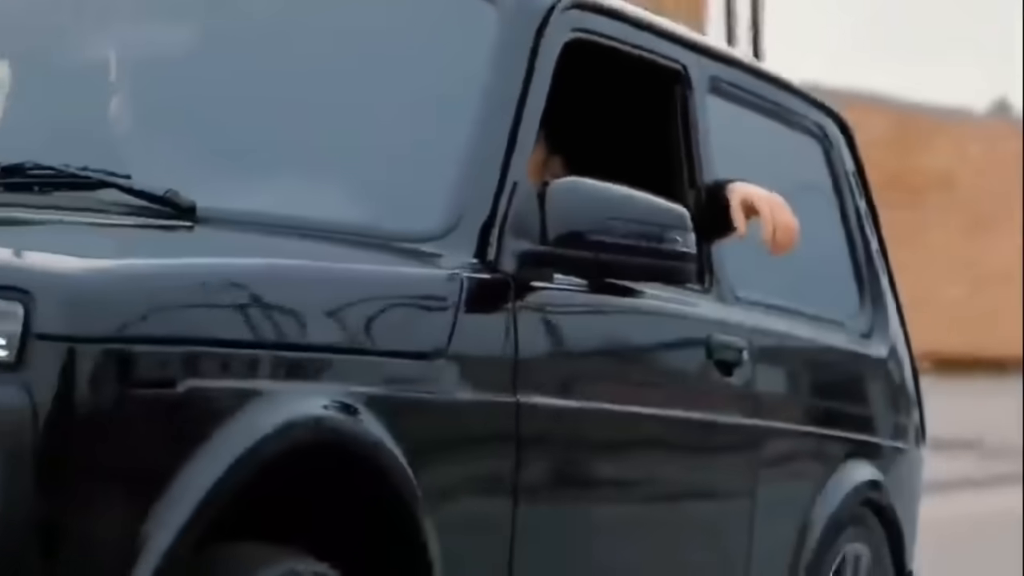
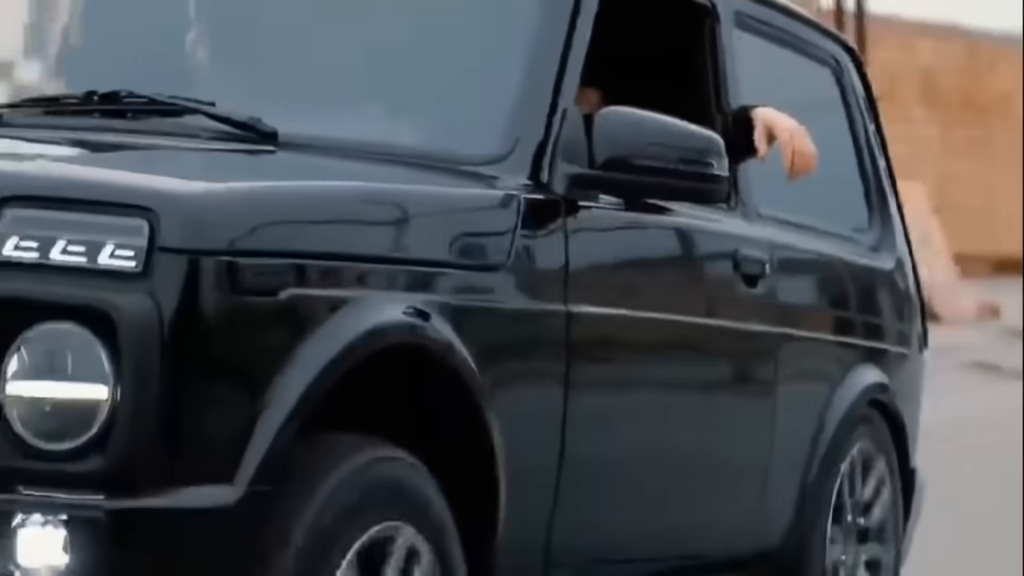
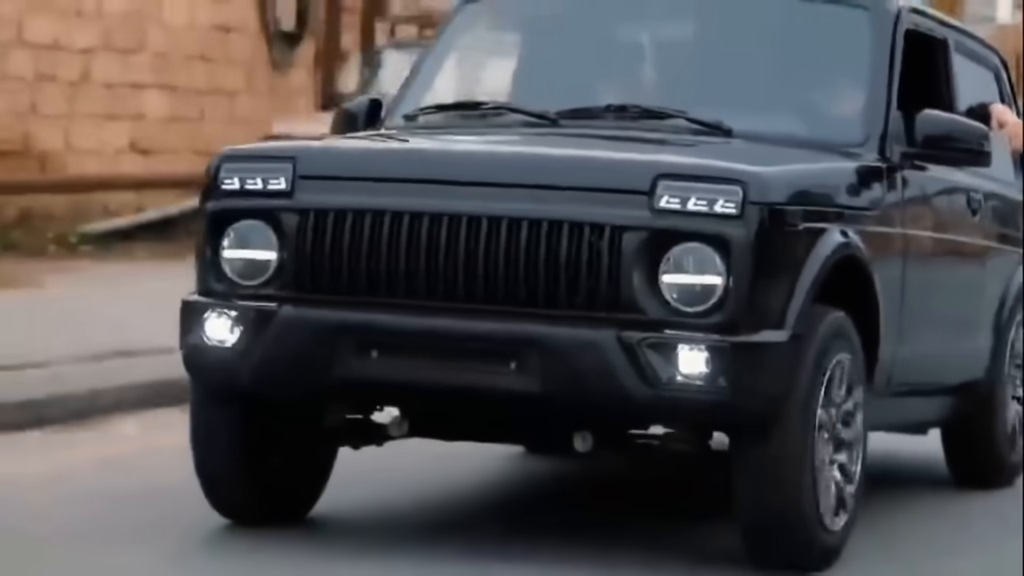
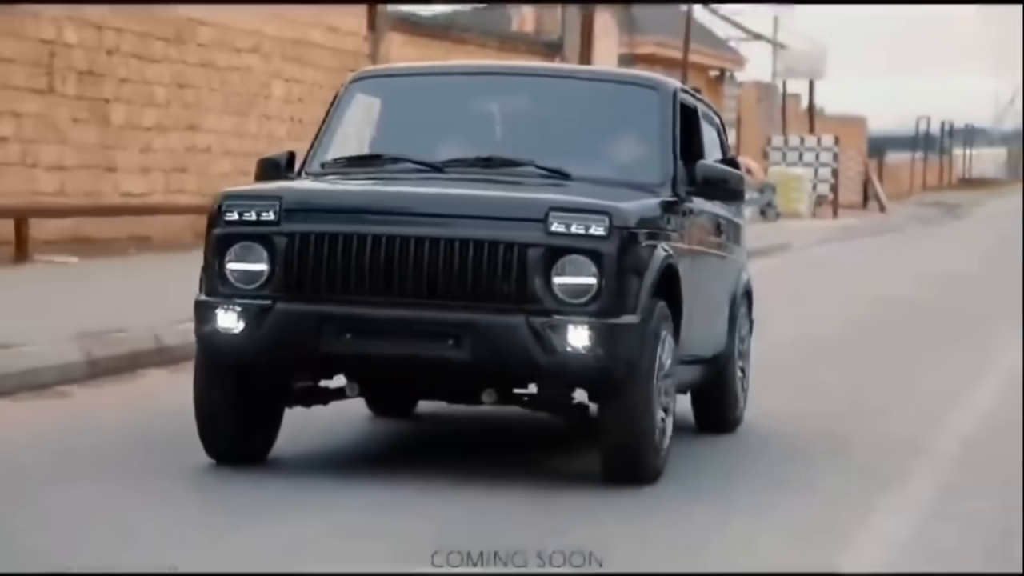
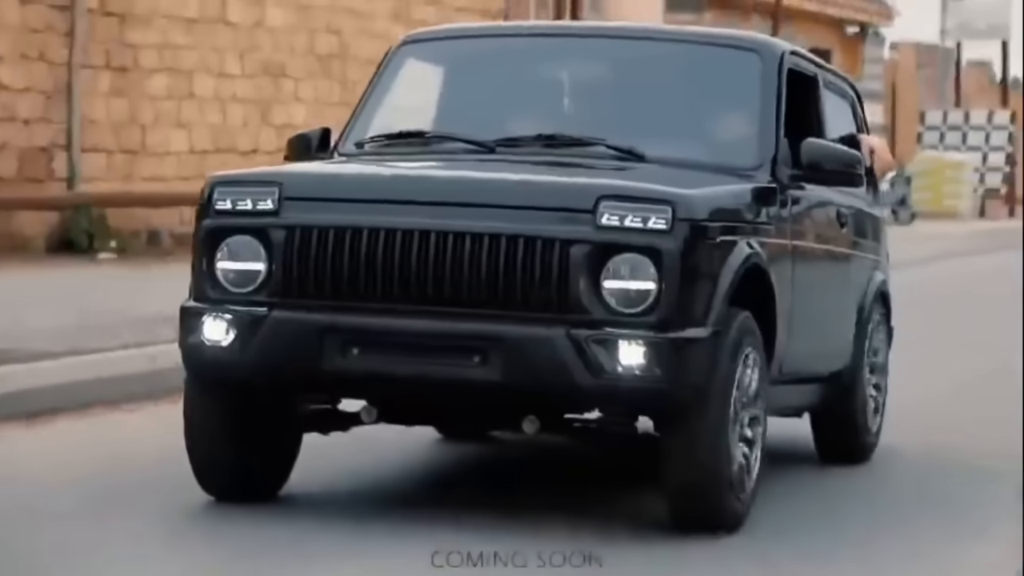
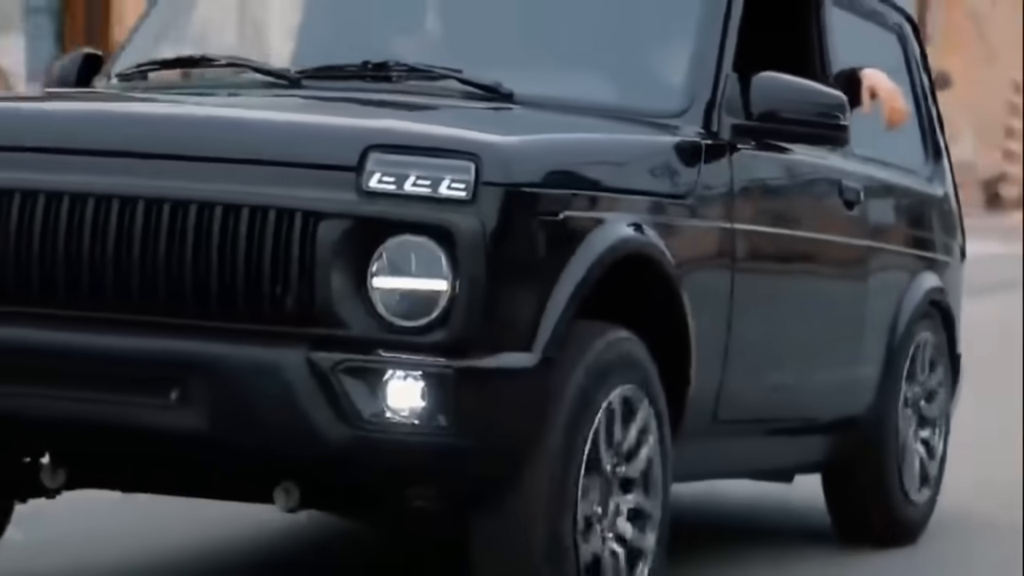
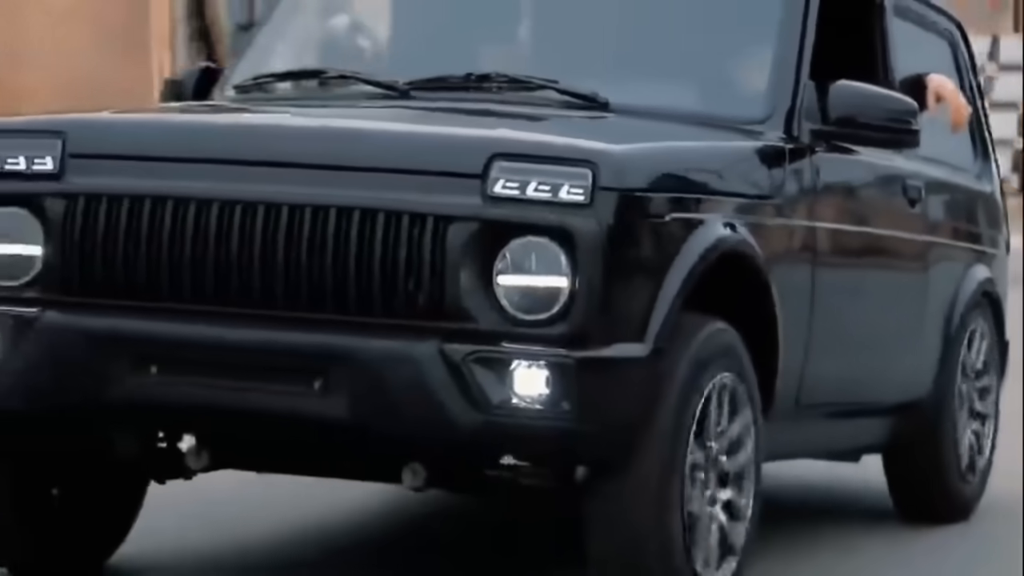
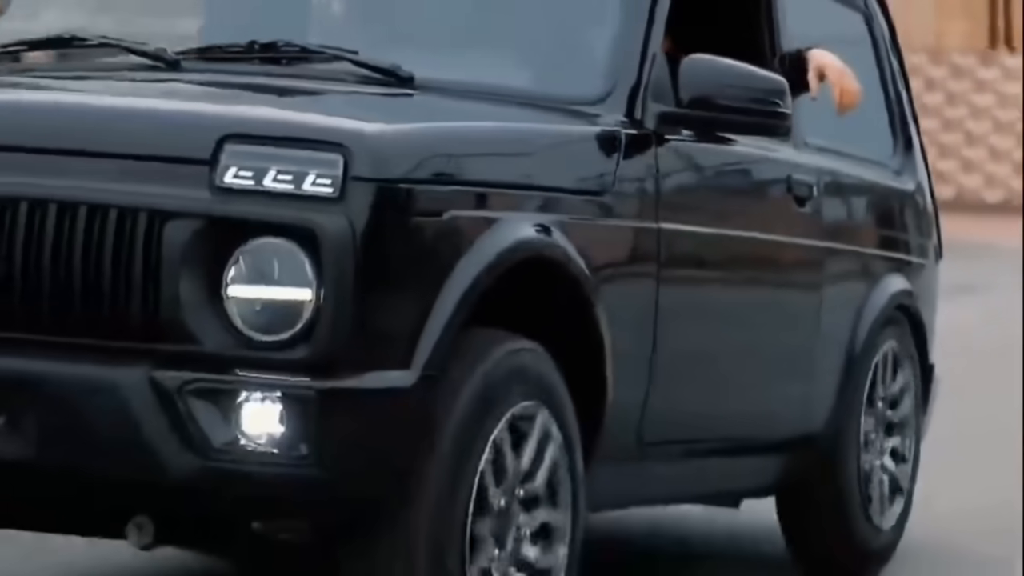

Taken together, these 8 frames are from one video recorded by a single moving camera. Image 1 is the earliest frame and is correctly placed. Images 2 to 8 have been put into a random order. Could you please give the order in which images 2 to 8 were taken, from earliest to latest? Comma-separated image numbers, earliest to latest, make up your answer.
2, 8, 6, 7, 3, 5, 4
